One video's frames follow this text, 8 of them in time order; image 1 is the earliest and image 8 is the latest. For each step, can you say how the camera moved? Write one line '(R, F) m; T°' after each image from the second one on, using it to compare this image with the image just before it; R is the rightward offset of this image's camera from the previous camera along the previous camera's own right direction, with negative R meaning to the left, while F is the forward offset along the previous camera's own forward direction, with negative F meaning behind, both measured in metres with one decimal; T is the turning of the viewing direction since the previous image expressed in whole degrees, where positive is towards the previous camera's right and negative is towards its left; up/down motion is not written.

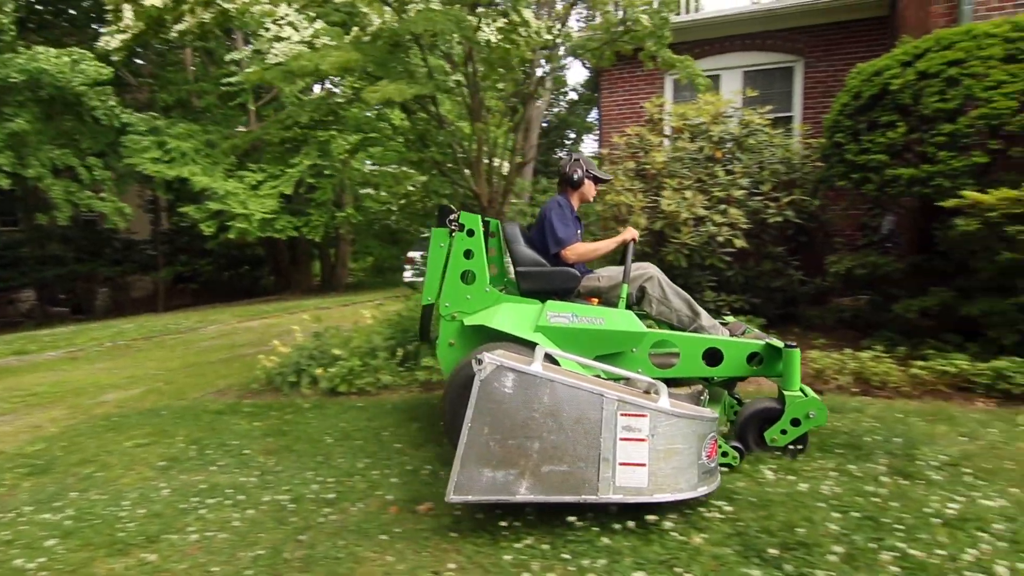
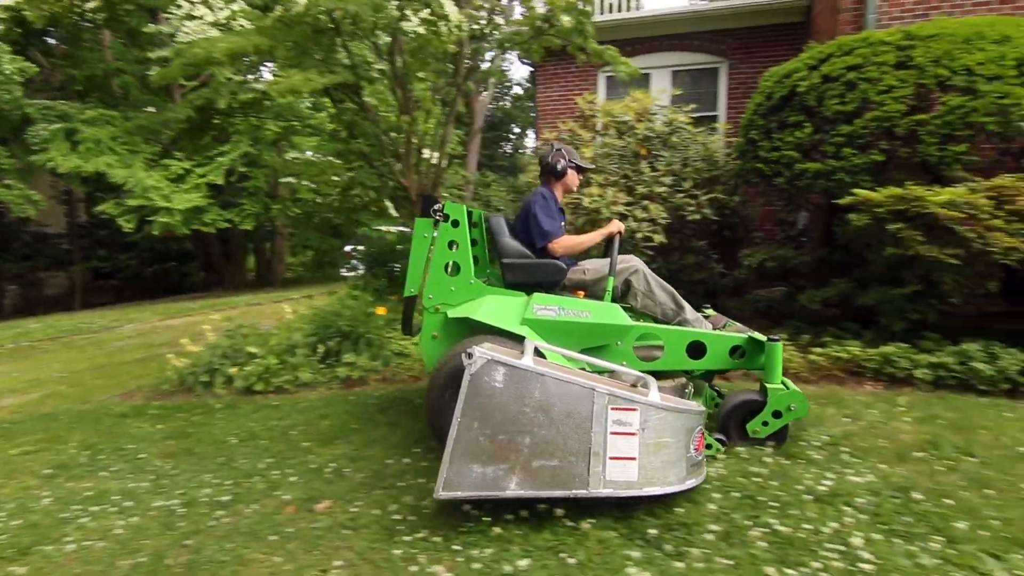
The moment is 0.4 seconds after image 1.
(+0.3, 0.0) m; +5°
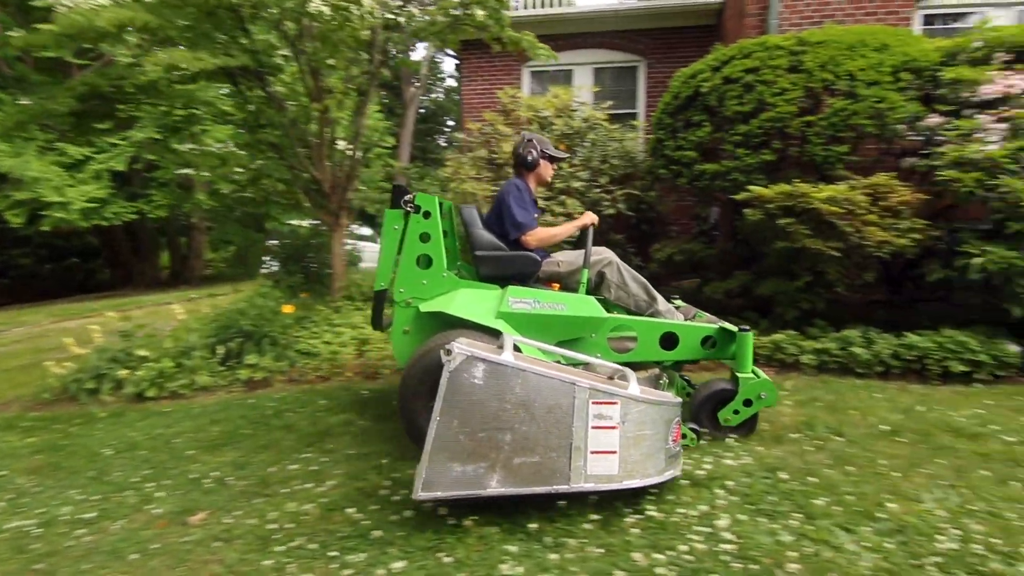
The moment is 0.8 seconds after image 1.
(+0.3, 0.0) m; +6°
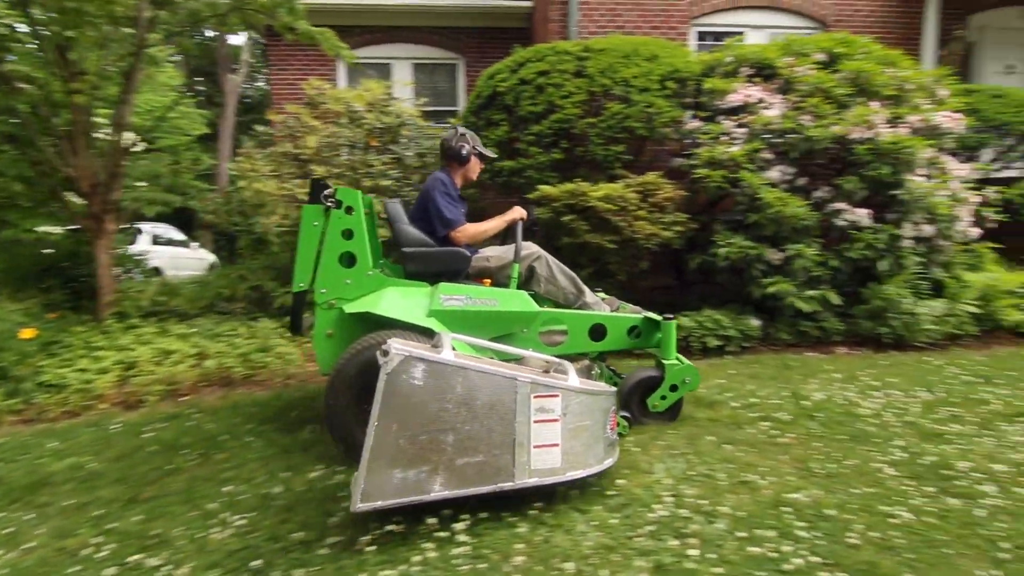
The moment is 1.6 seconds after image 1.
(+0.6, 0.0) m; +15°
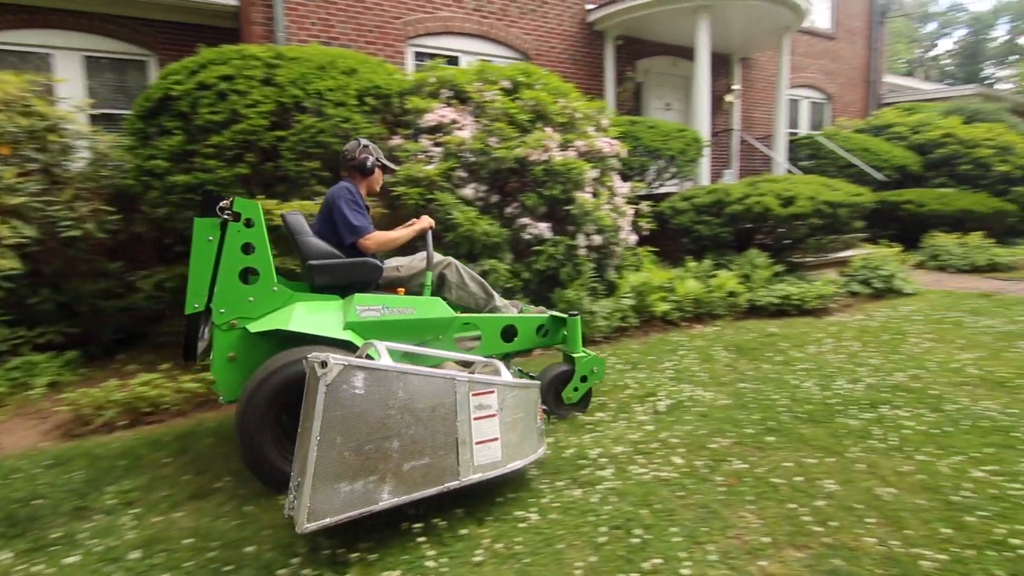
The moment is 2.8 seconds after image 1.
(+0.8, +0.1) m; +23°
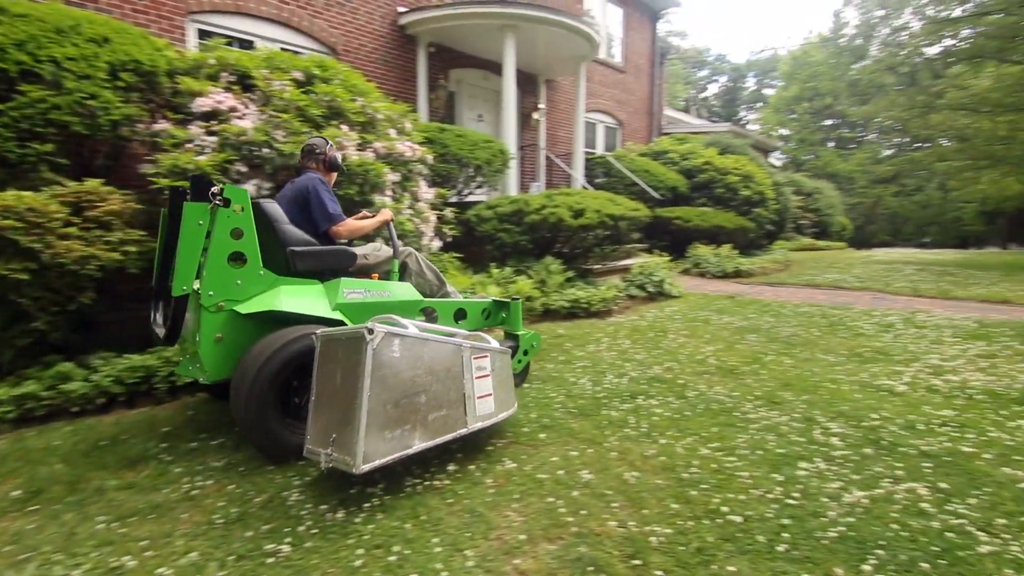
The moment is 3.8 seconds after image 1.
(+0.3, +0.1) m; +18°
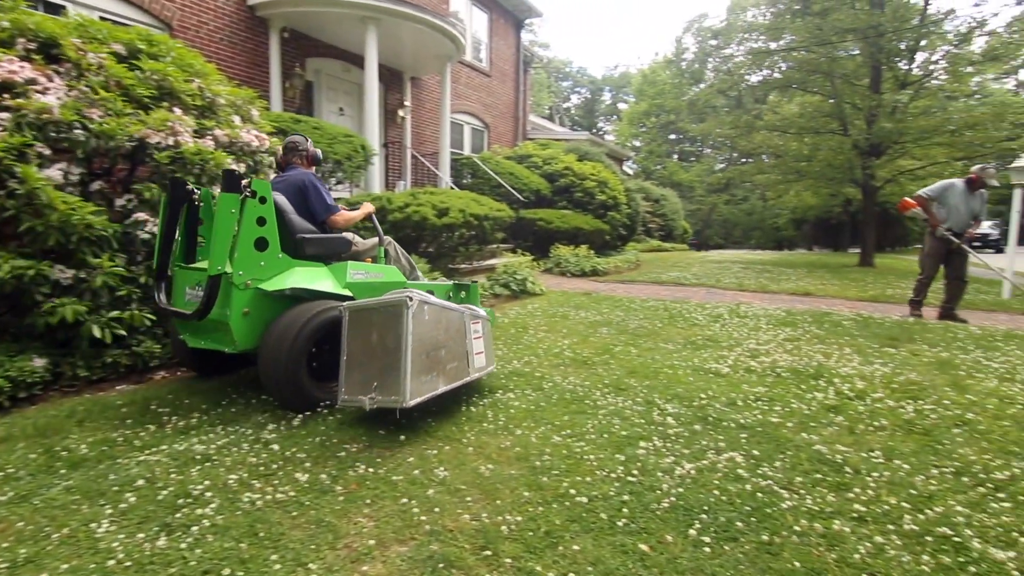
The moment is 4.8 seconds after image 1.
(+0.1, 0.0) m; +13°
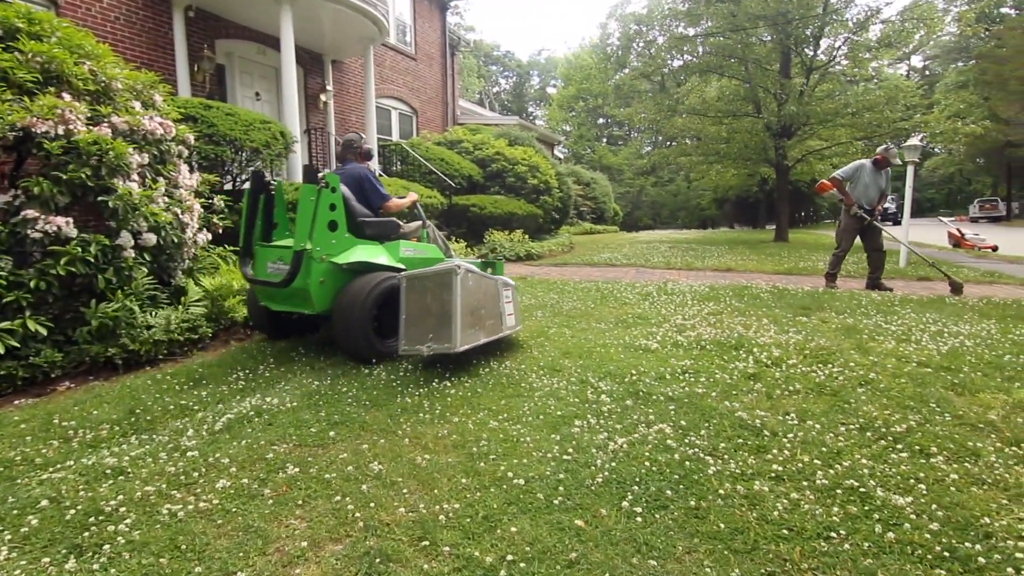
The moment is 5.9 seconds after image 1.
(0.0, 0.0) m; +6°
